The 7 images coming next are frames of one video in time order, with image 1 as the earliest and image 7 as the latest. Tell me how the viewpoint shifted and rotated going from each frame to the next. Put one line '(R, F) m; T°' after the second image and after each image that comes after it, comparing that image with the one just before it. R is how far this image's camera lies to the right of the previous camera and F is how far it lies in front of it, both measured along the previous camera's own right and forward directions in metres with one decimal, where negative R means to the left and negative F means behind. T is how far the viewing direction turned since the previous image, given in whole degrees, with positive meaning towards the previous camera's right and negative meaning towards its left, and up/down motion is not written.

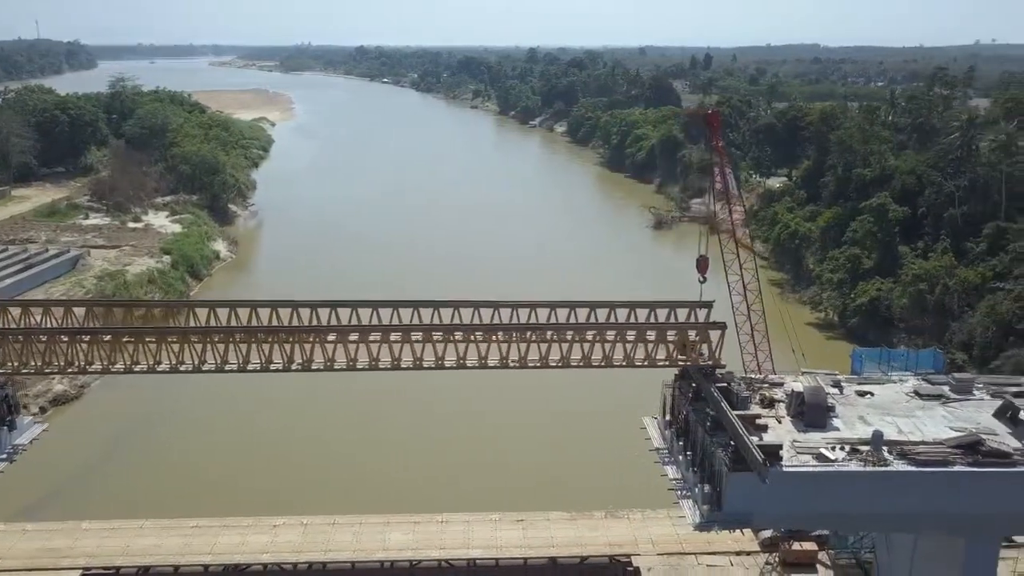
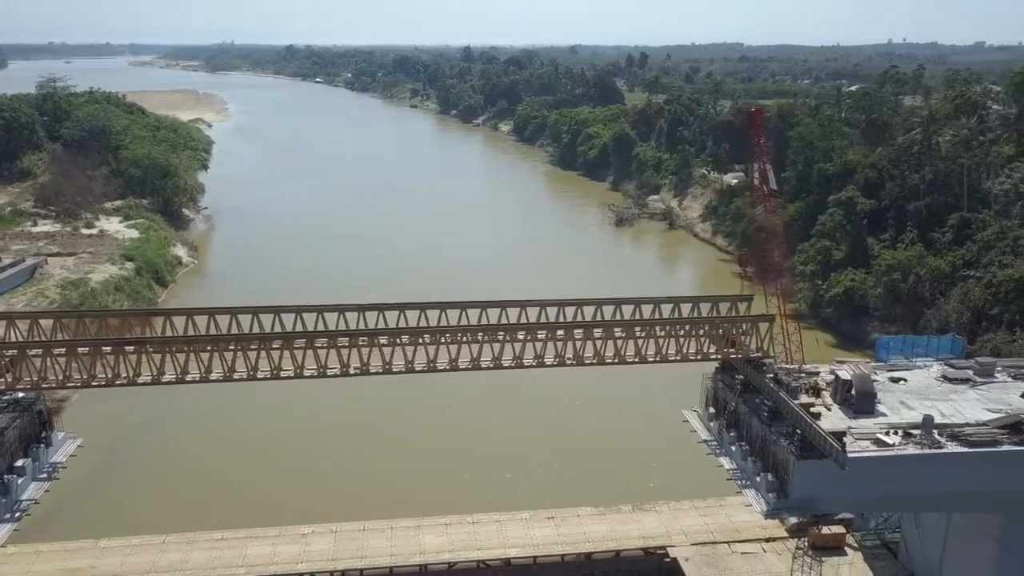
(-2.0, 0.0) m; +5°
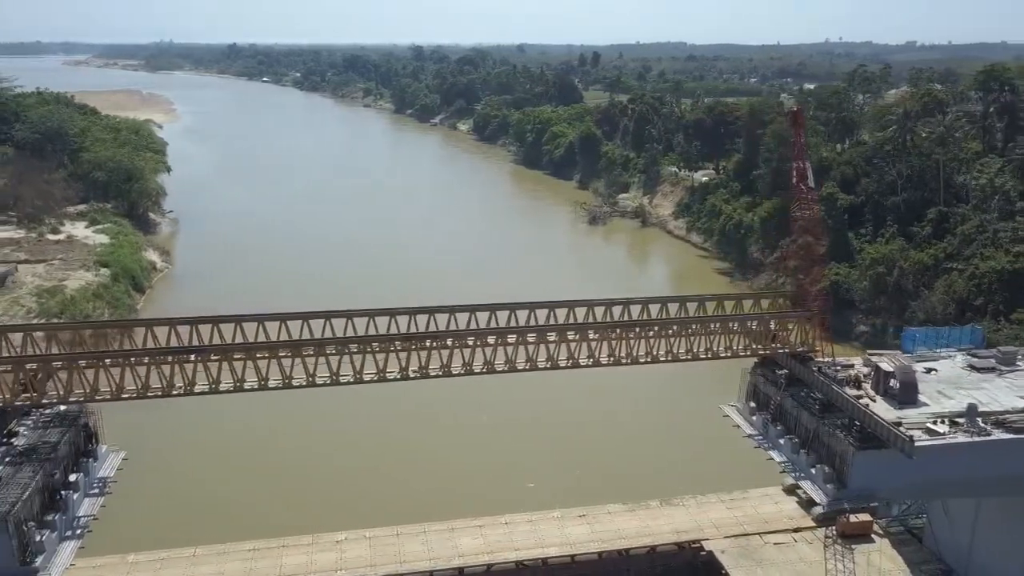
(-1.7, 0.0) m; +4°
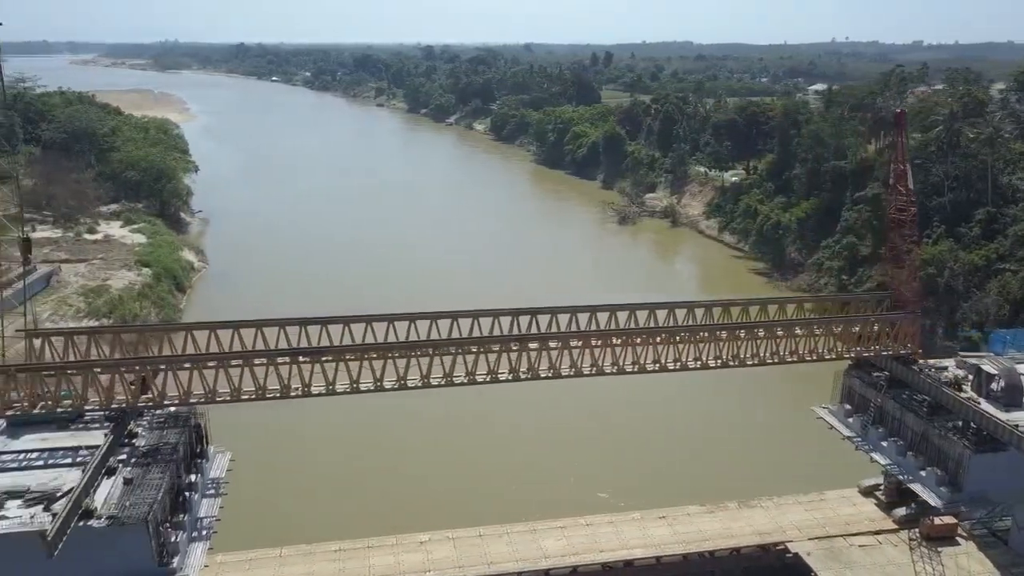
(-1.7, 0.0) m; 0°
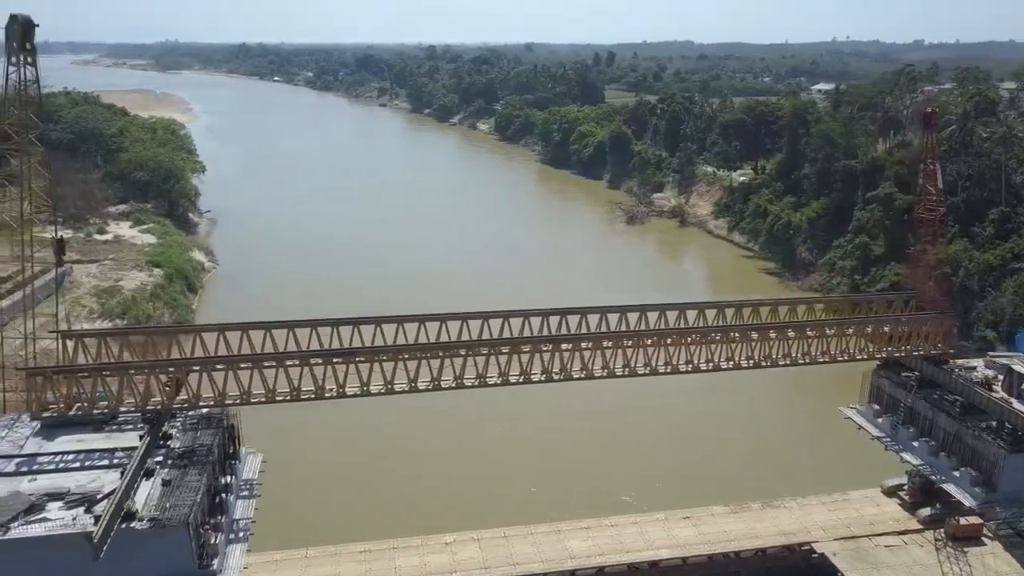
(-0.5, 0.0) m; 0°
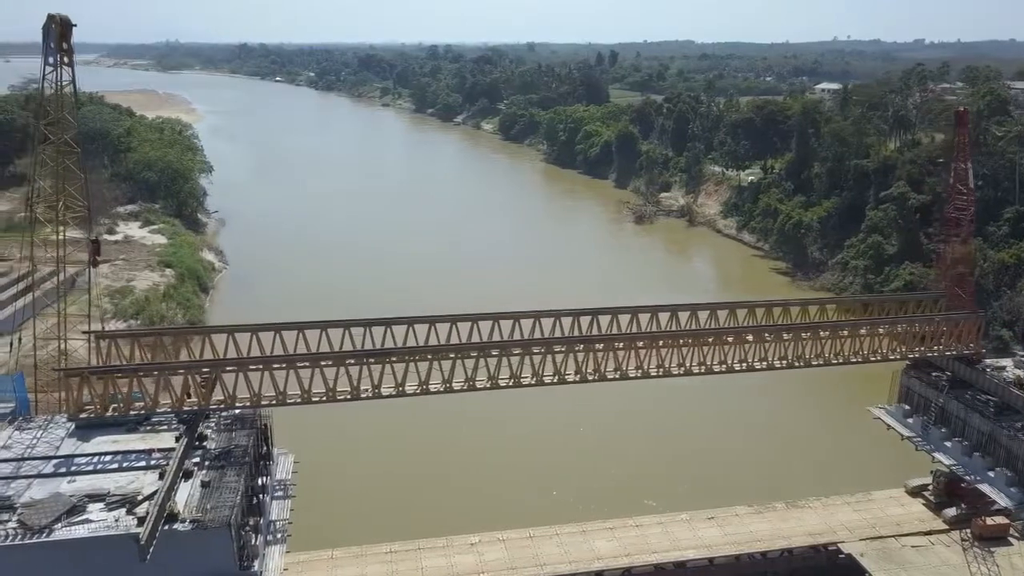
(-0.5, 0.0) m; 0°
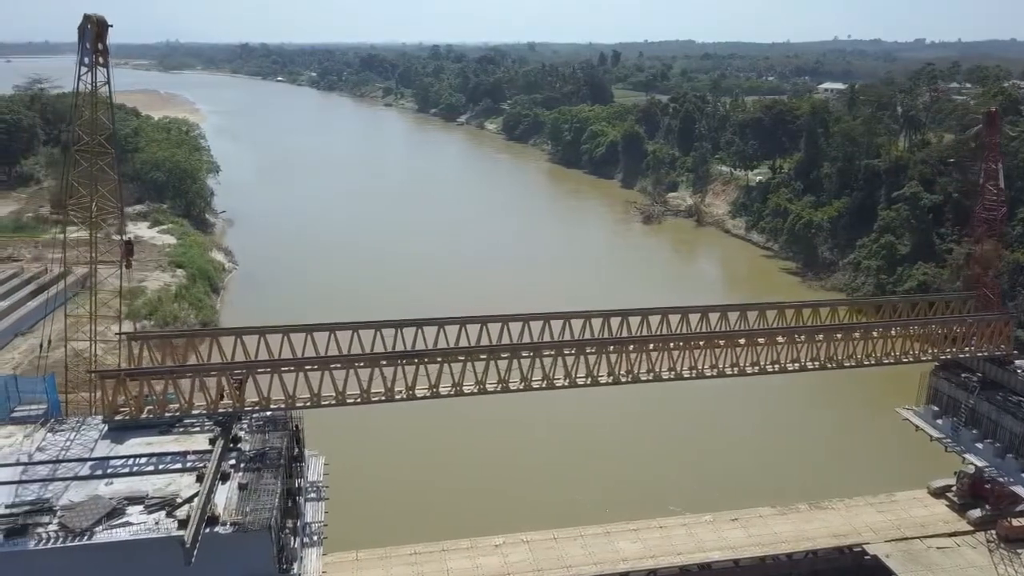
(-0.5, 0.0) m; 0°
